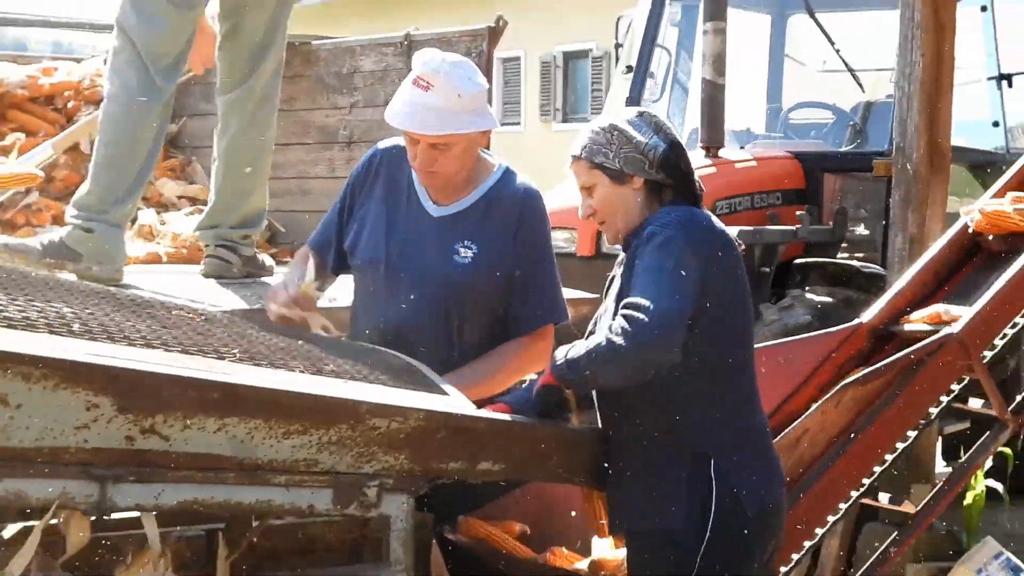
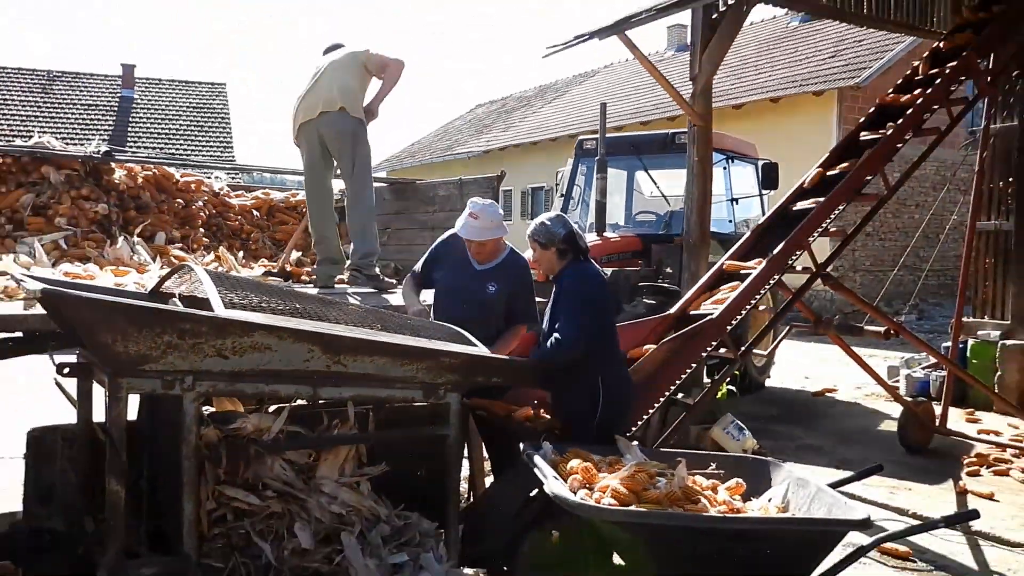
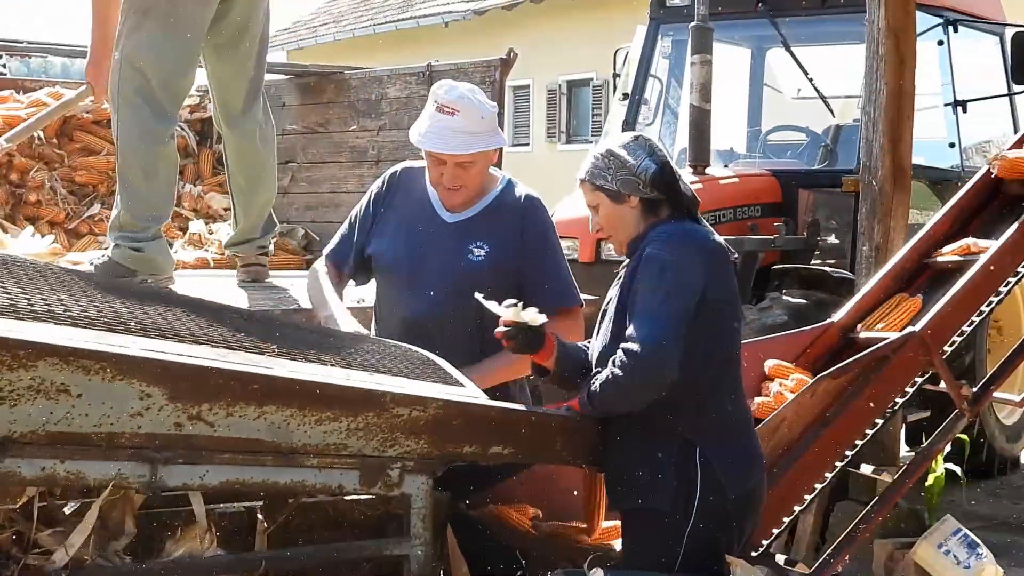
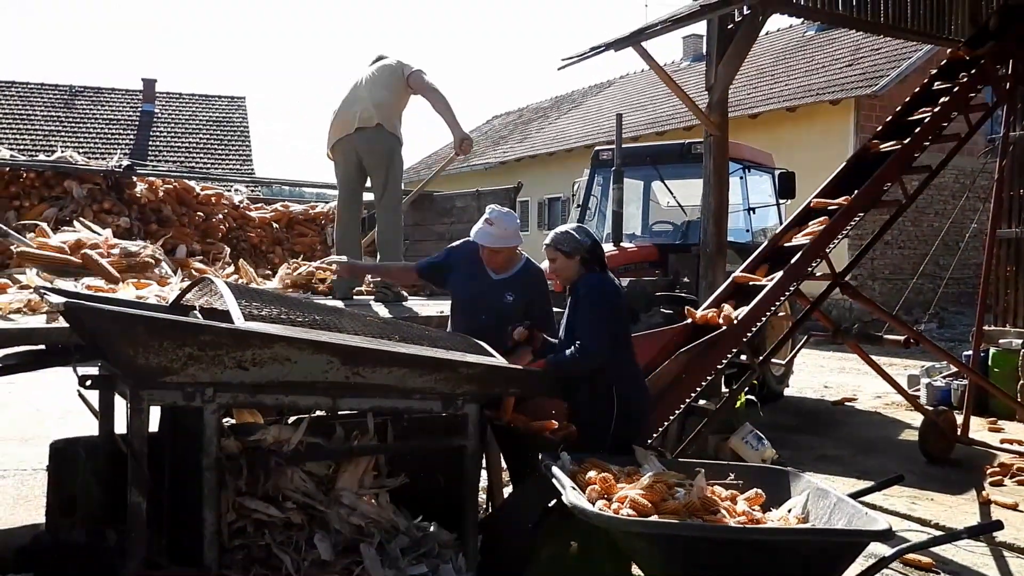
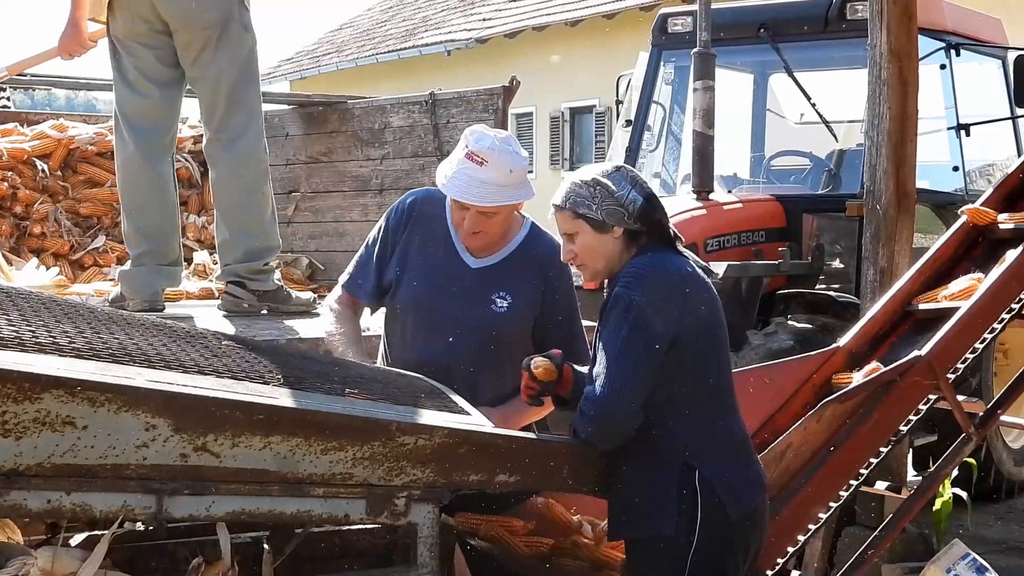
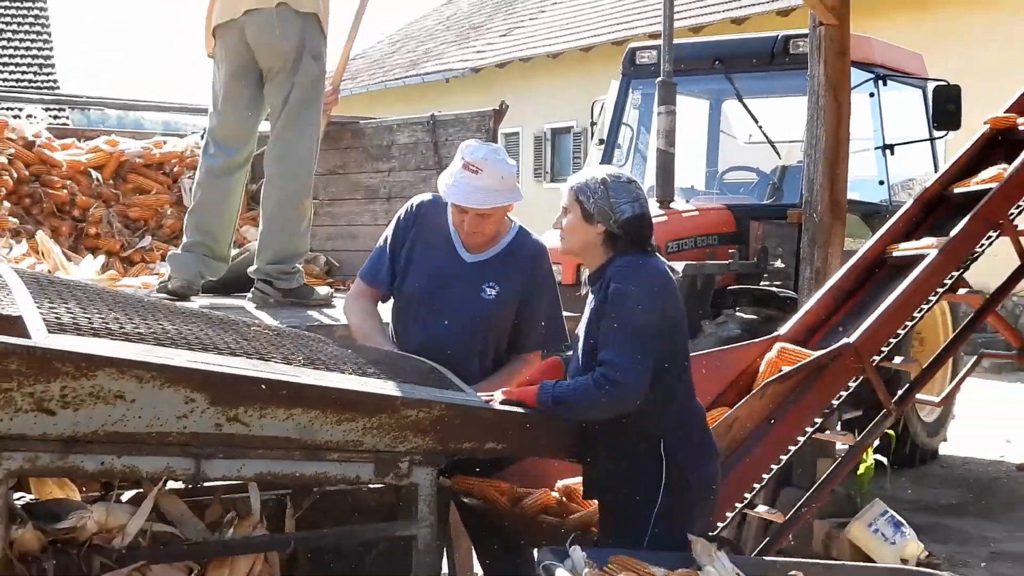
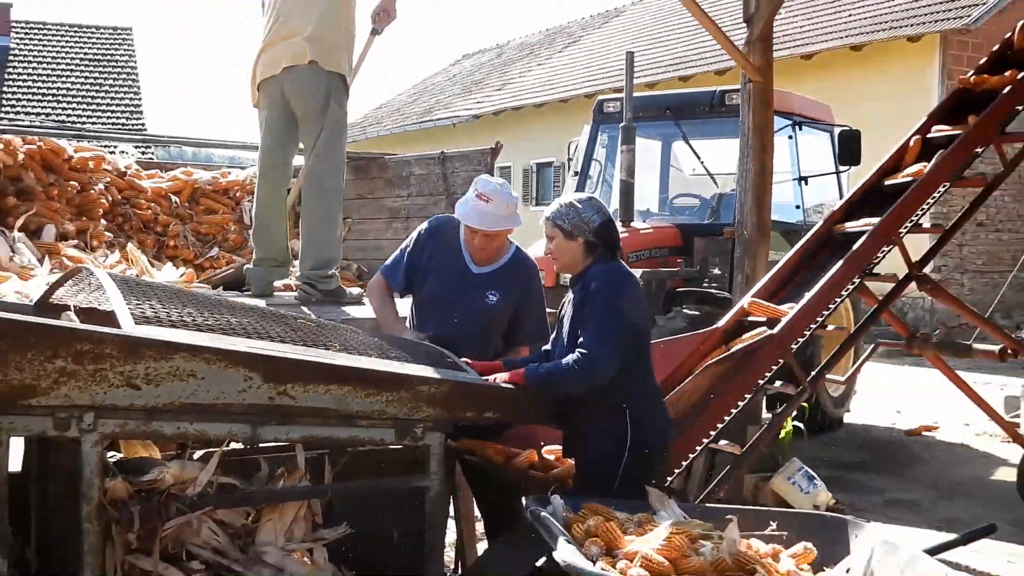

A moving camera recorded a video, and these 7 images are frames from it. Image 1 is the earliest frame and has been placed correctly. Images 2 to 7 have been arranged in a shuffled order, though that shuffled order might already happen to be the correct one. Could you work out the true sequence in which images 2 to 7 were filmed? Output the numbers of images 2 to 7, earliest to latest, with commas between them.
3, 5, 6, 7, 2, 4
